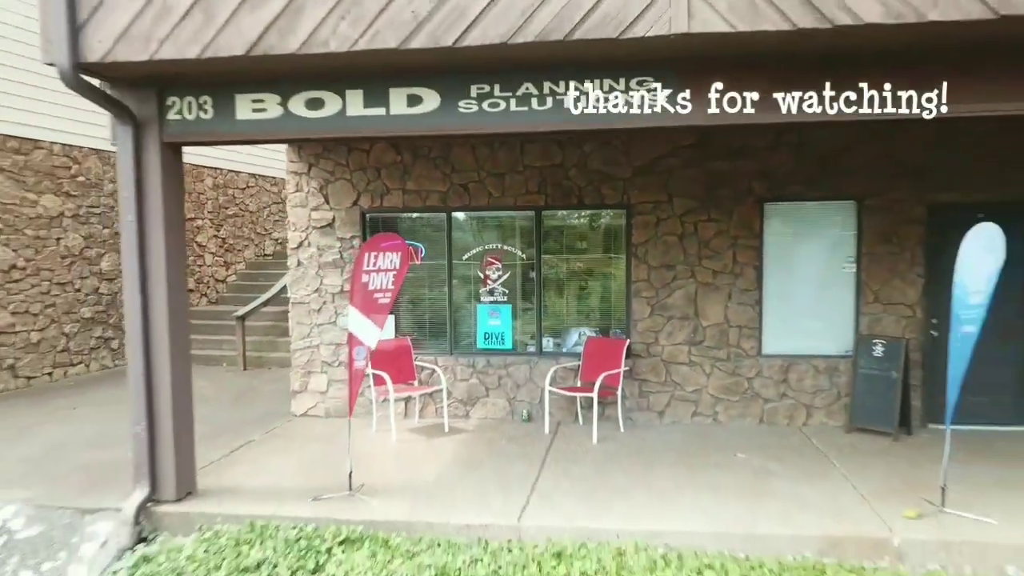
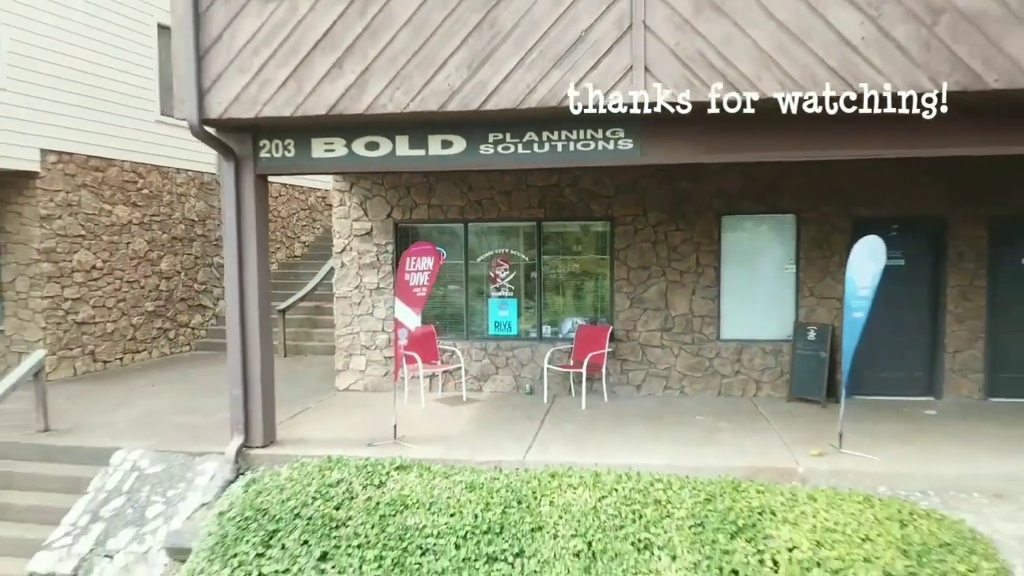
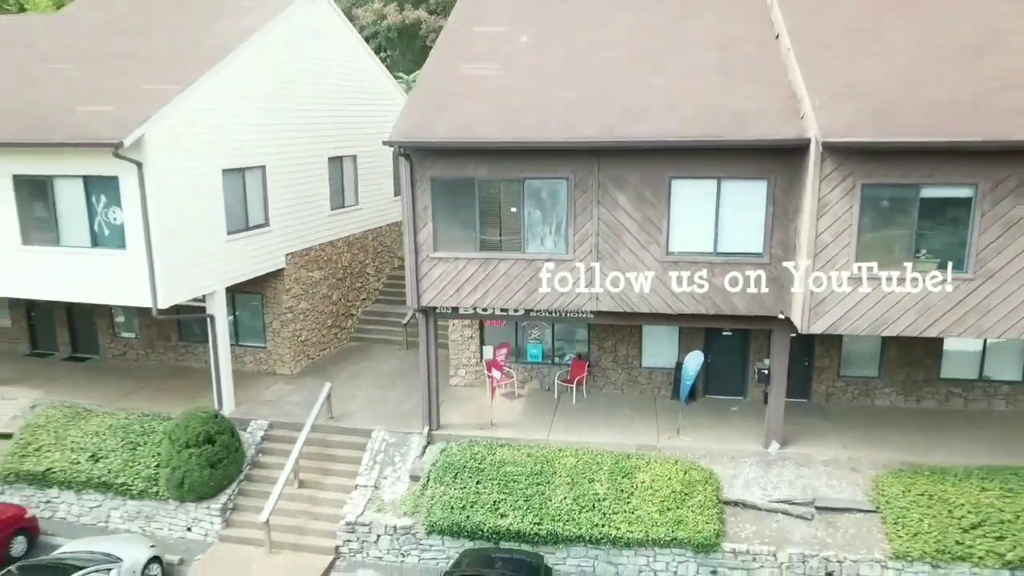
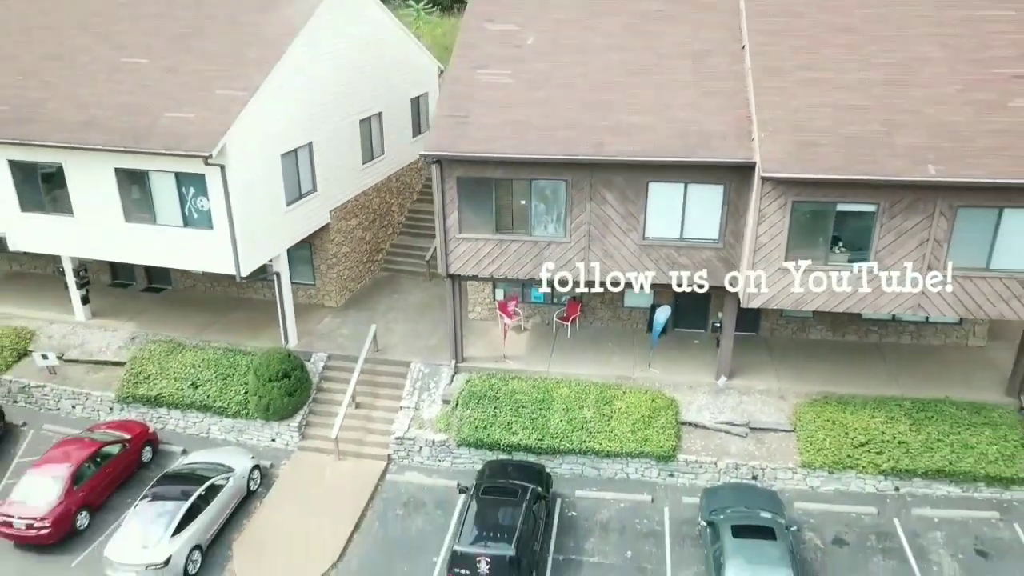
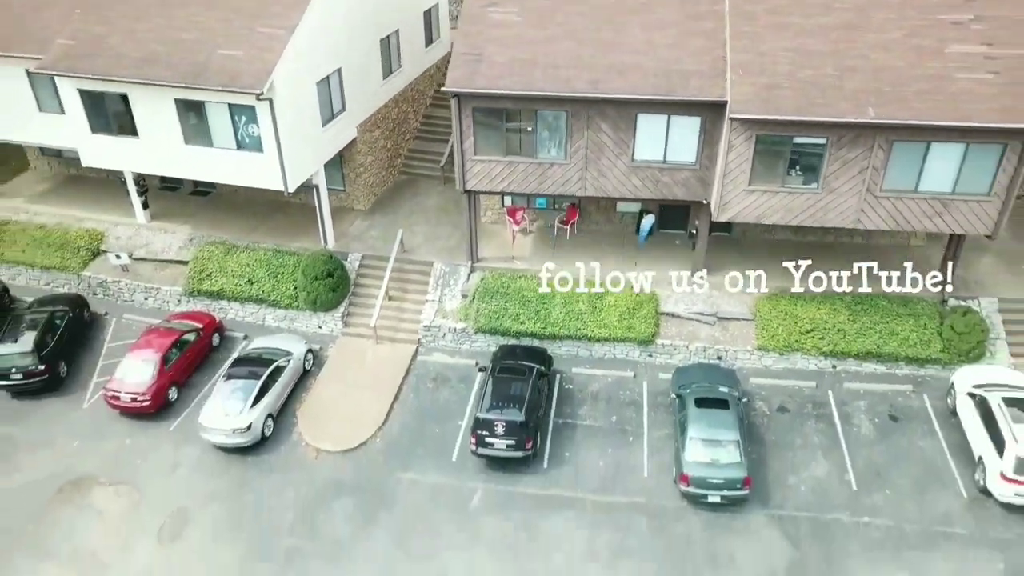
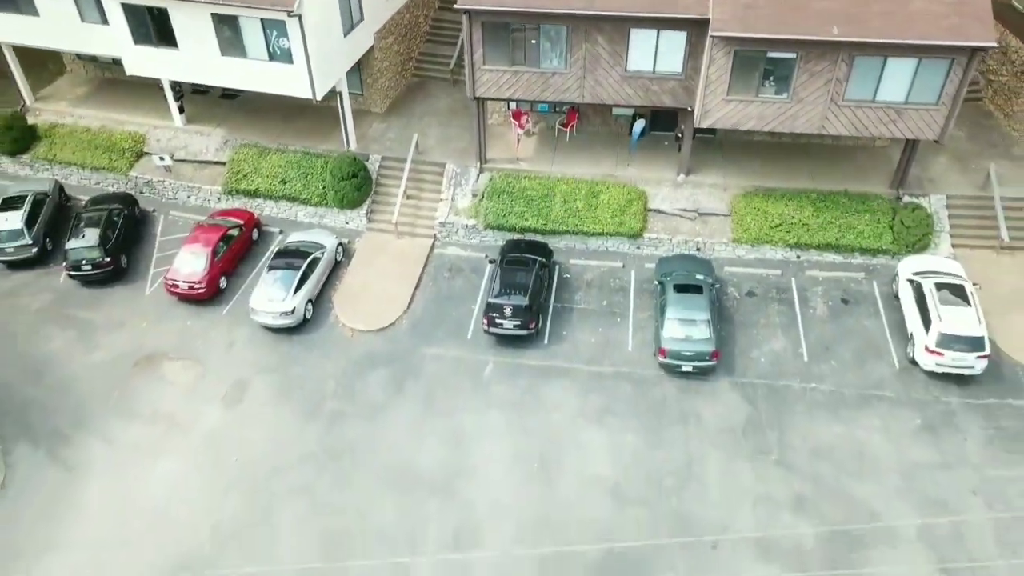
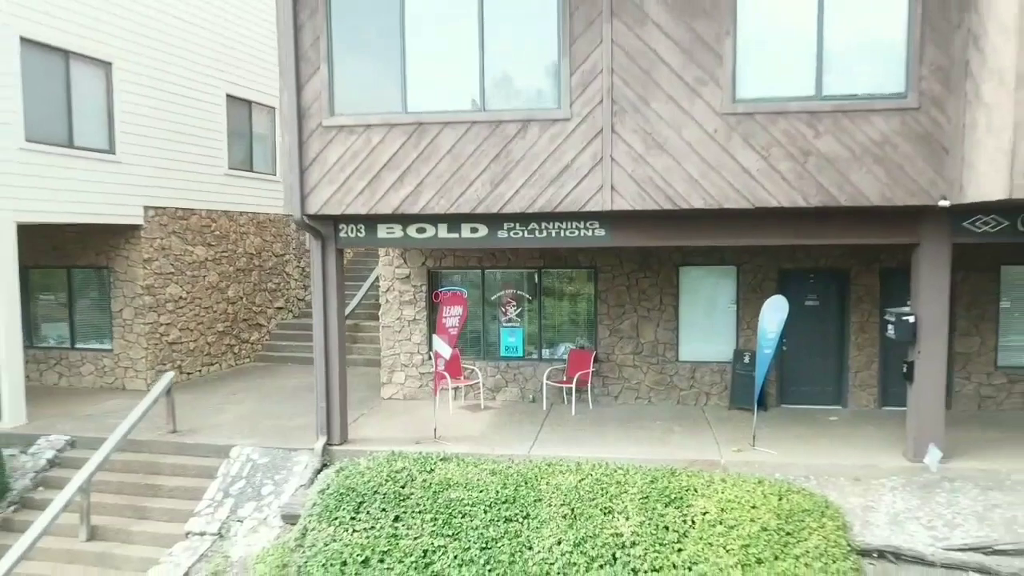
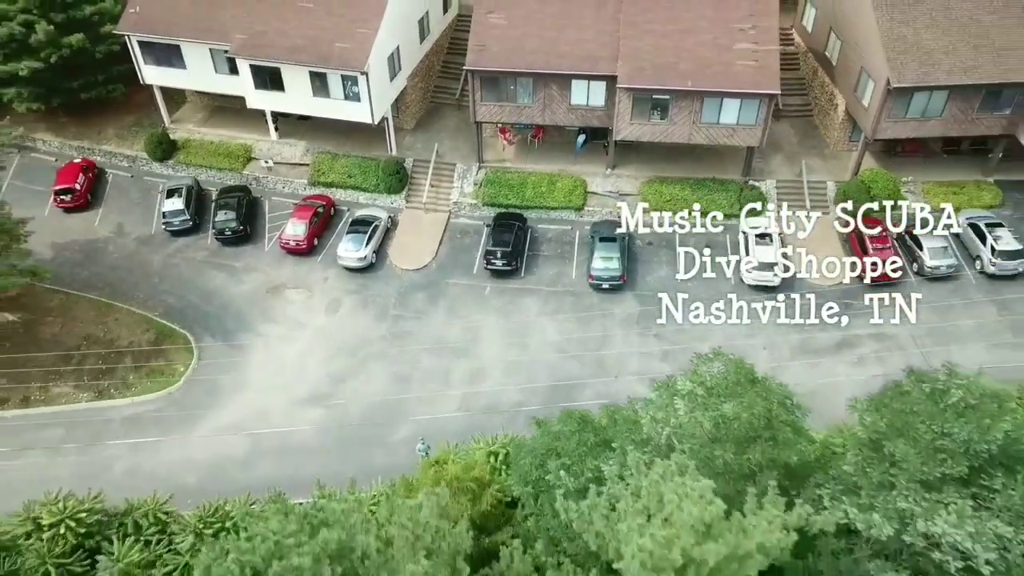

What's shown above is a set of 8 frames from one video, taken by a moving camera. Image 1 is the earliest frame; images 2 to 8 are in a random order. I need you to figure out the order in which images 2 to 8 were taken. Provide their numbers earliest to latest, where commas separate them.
2, 7, 3, 4, 5, 6, 8
